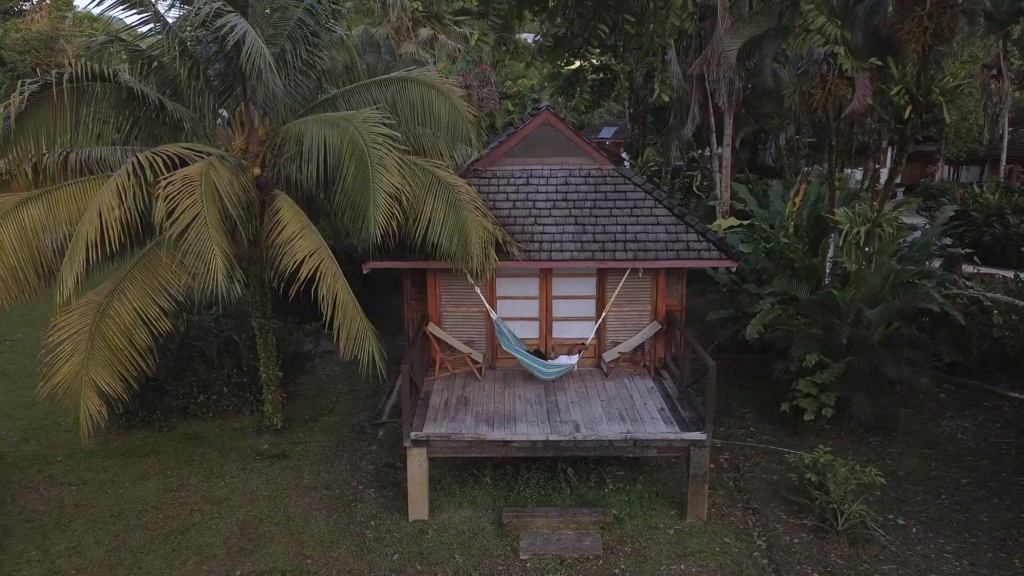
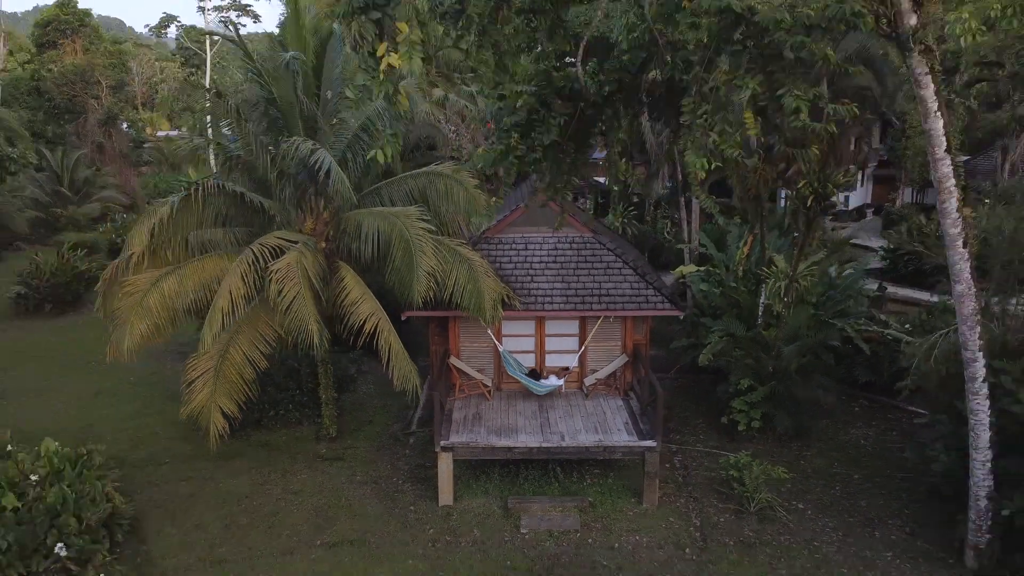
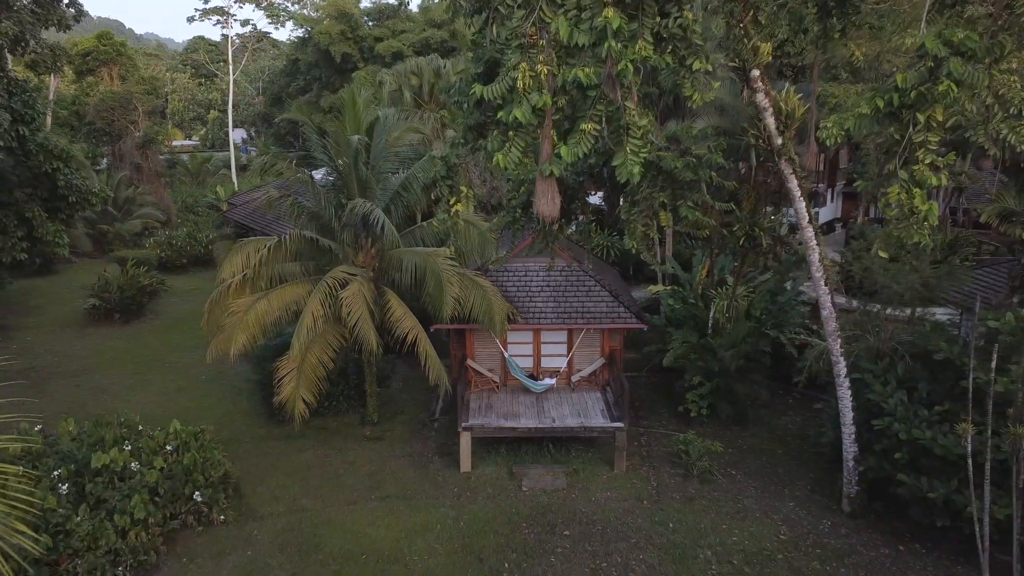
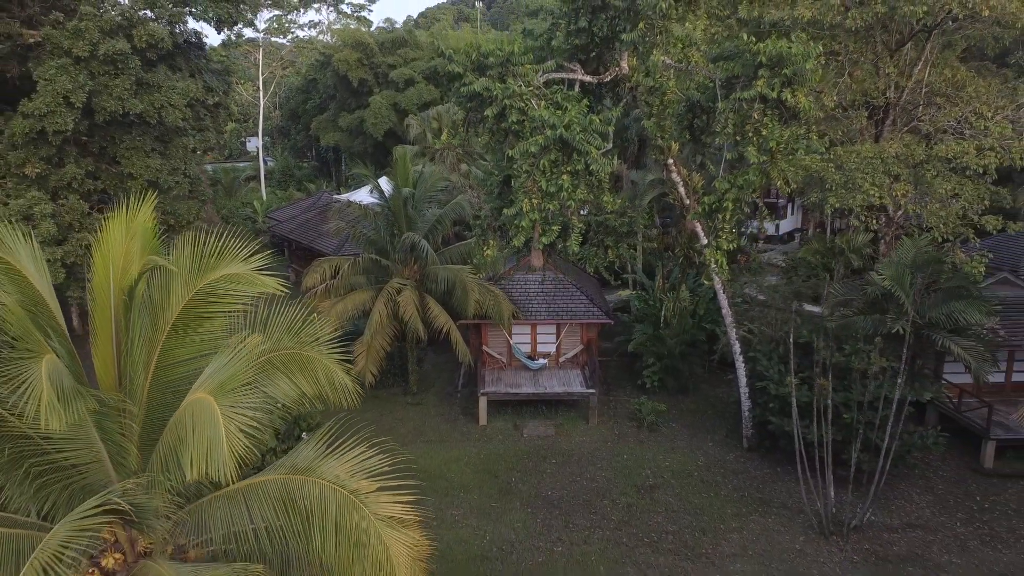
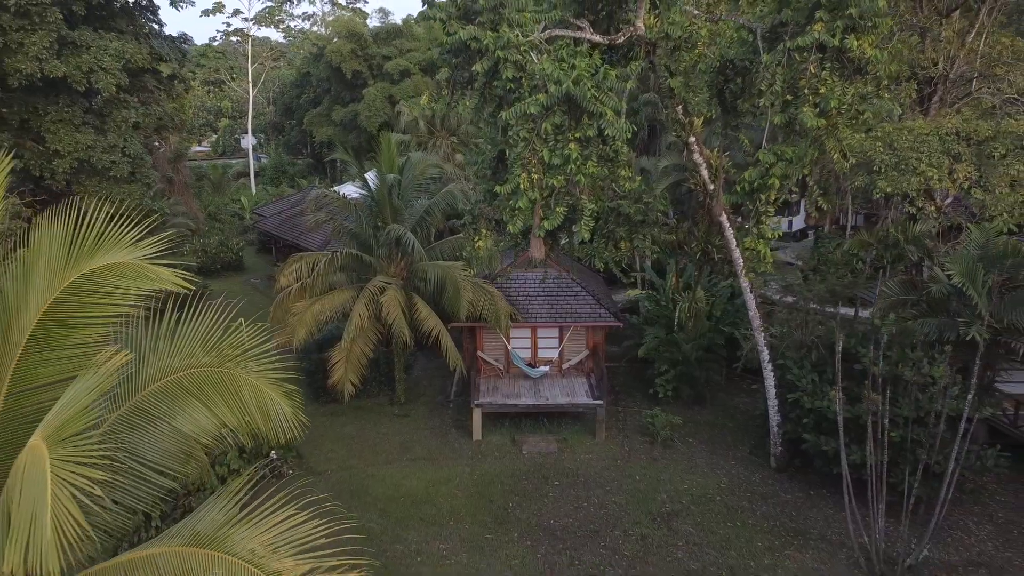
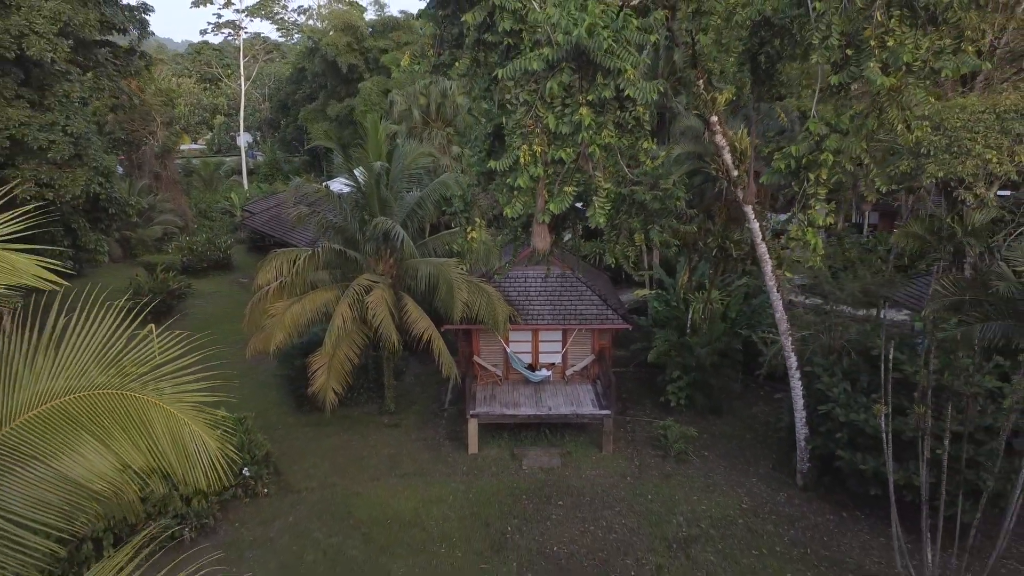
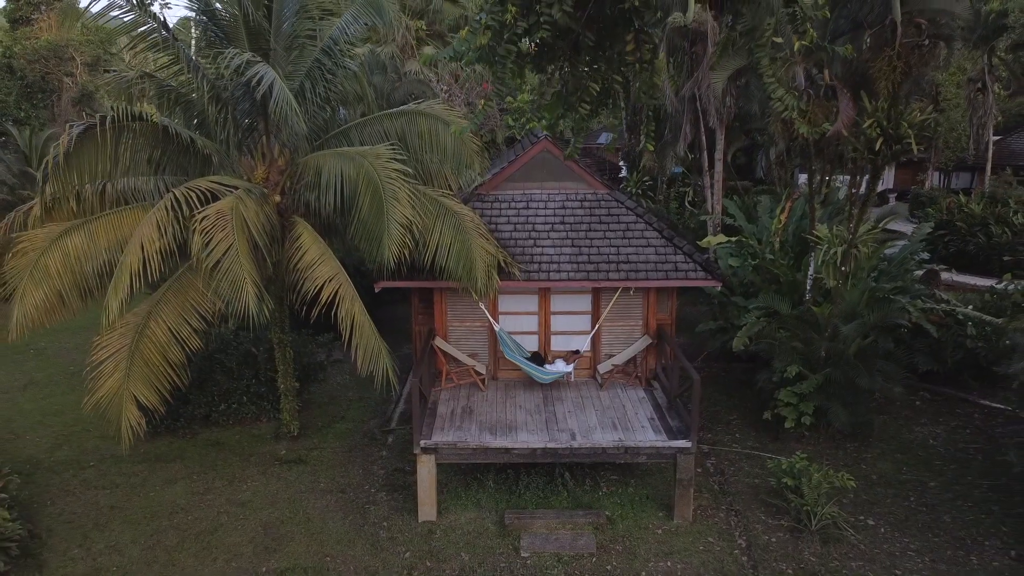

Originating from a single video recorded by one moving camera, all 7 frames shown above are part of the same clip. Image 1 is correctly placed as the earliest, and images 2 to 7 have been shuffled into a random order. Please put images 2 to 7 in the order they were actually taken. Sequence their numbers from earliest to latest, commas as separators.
7, 2, 3, 6, 5, 4
